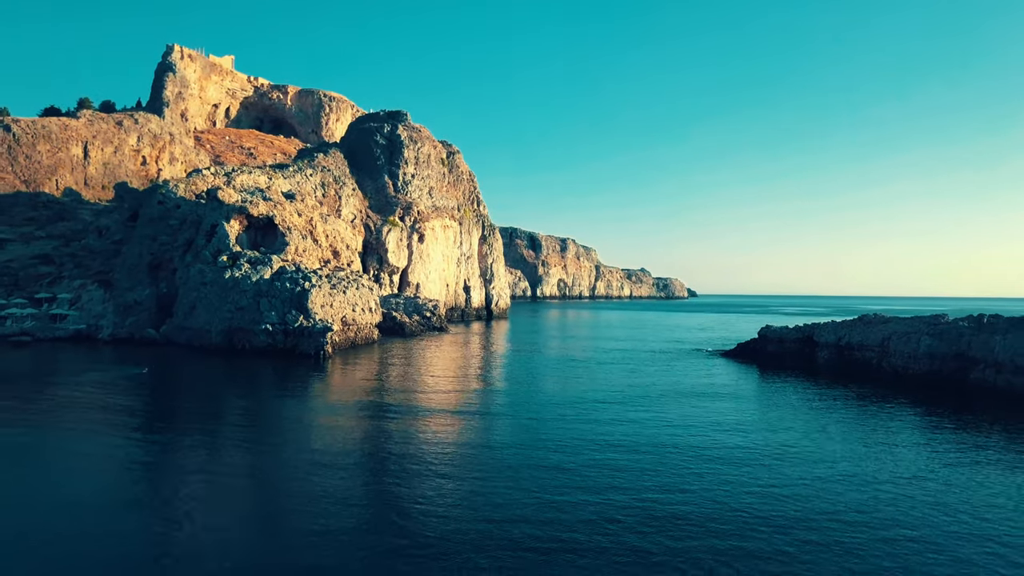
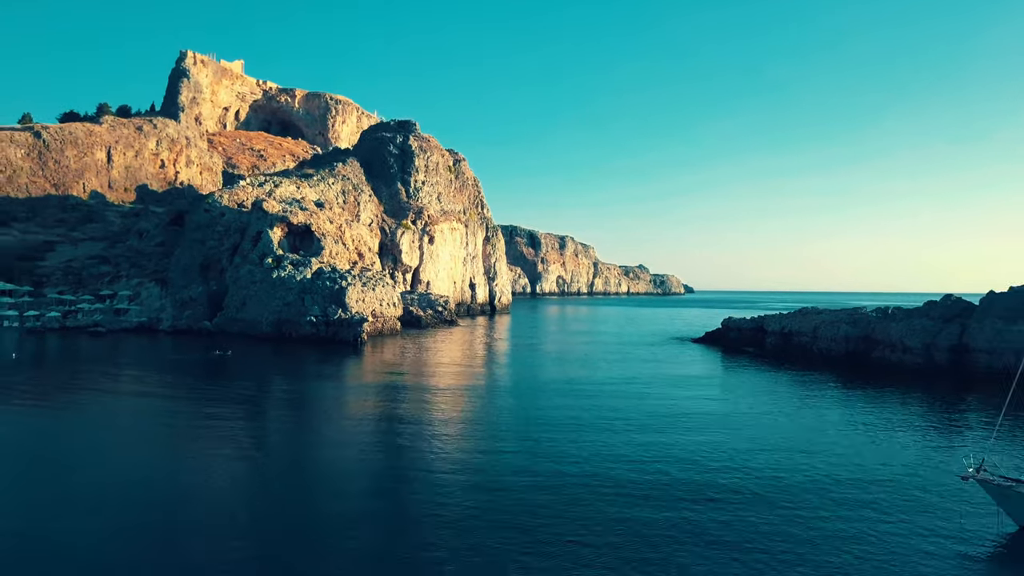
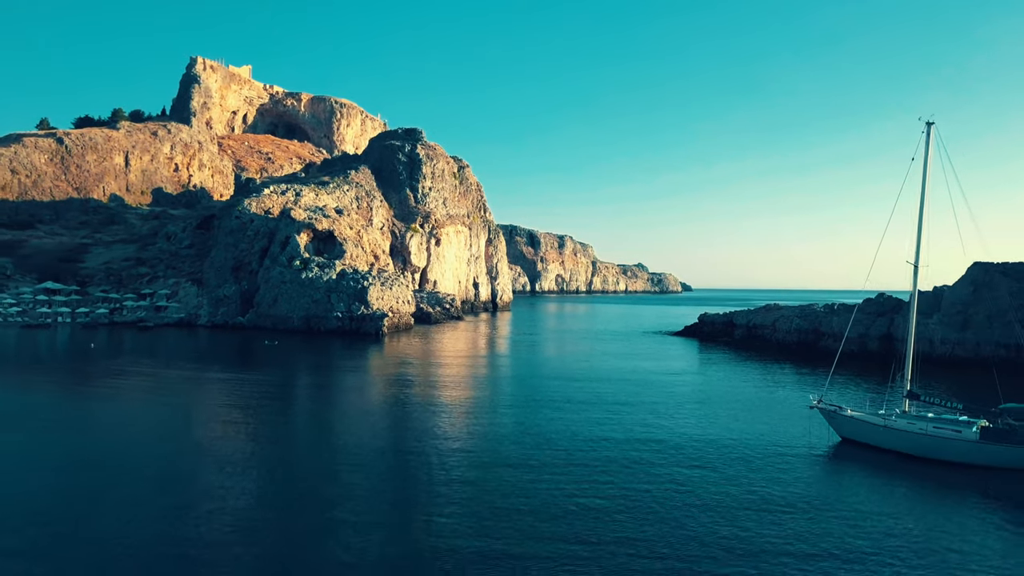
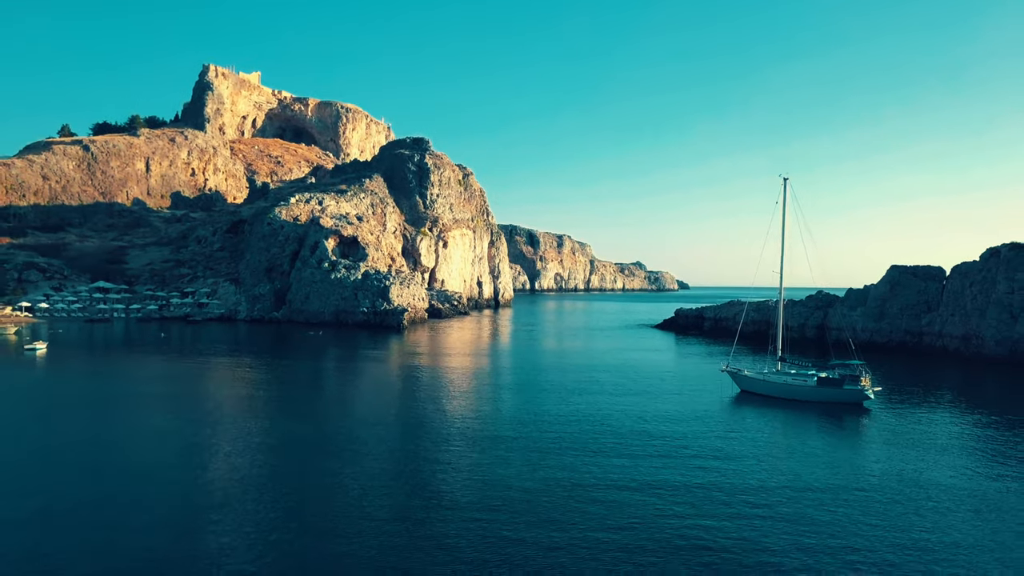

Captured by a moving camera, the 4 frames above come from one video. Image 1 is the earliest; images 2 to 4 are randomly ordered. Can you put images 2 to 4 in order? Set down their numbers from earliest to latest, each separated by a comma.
2, 3, 4
